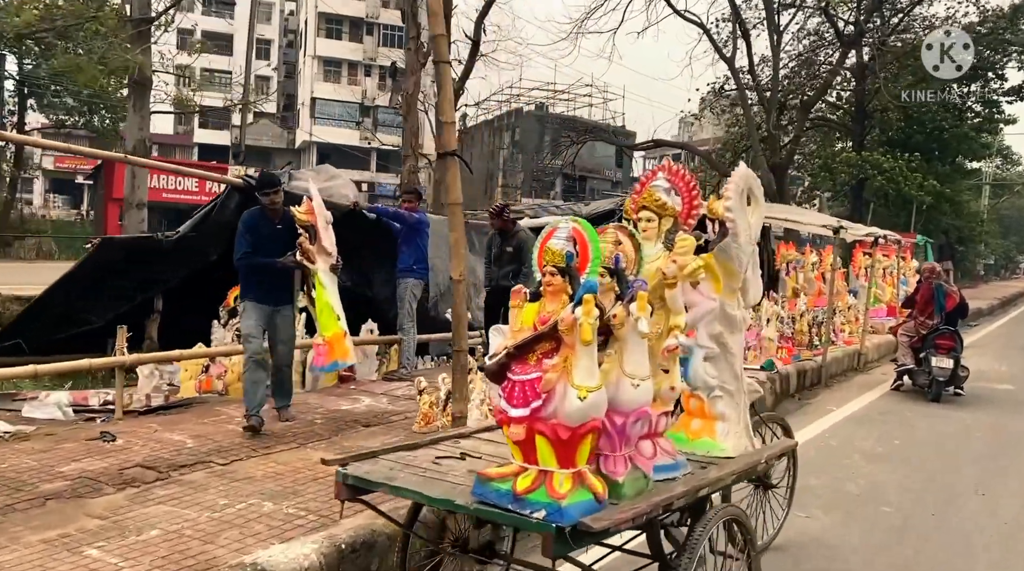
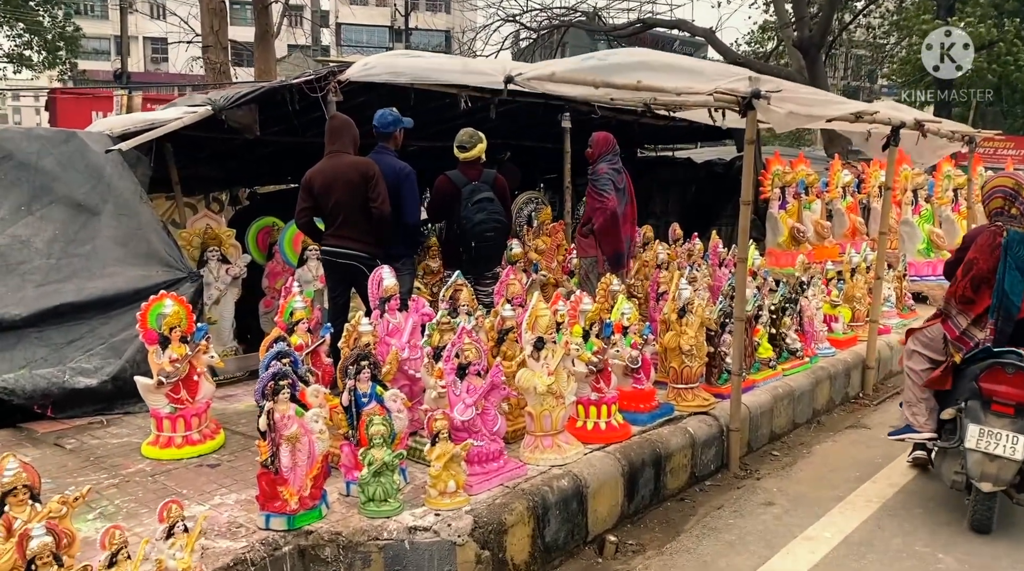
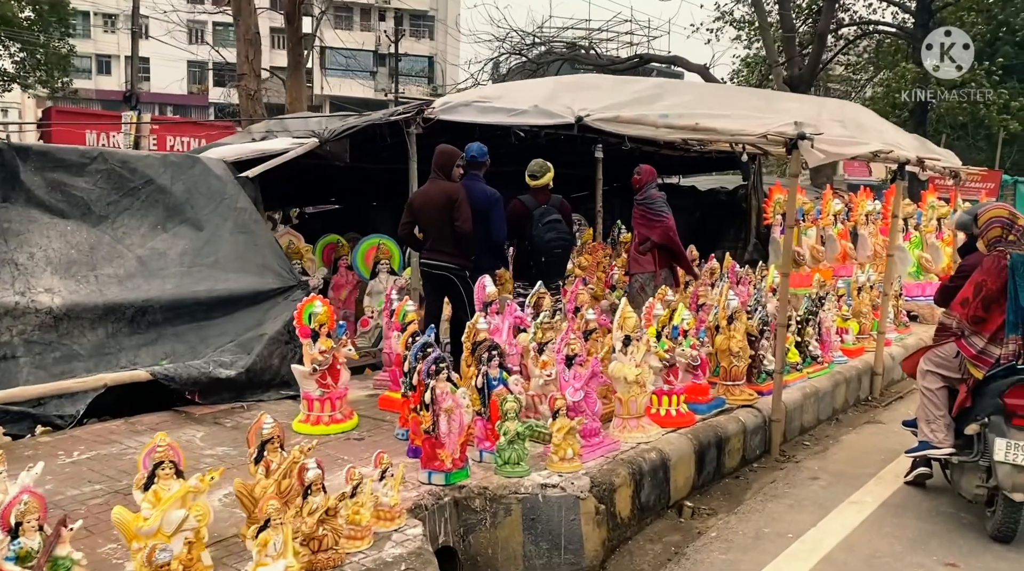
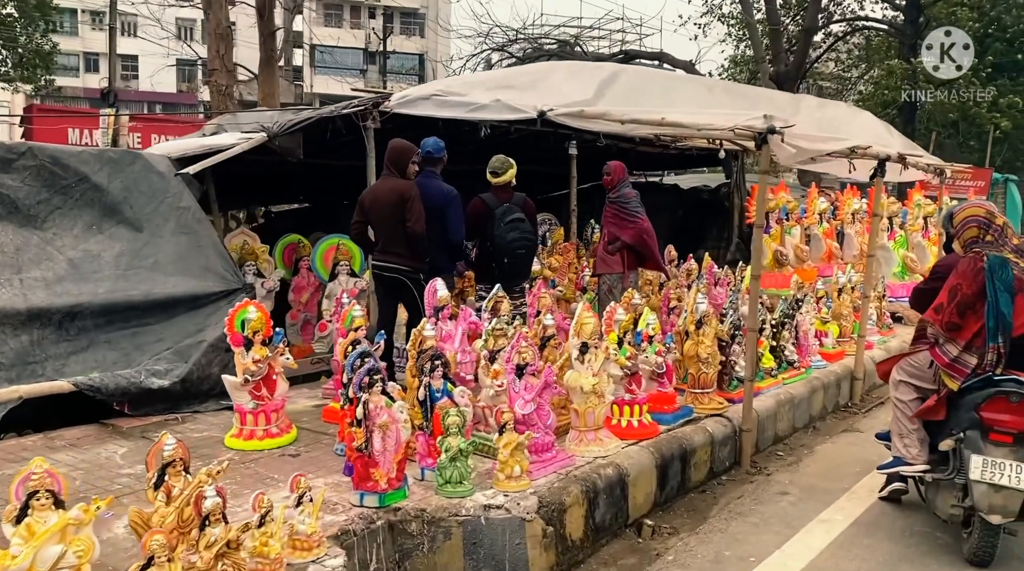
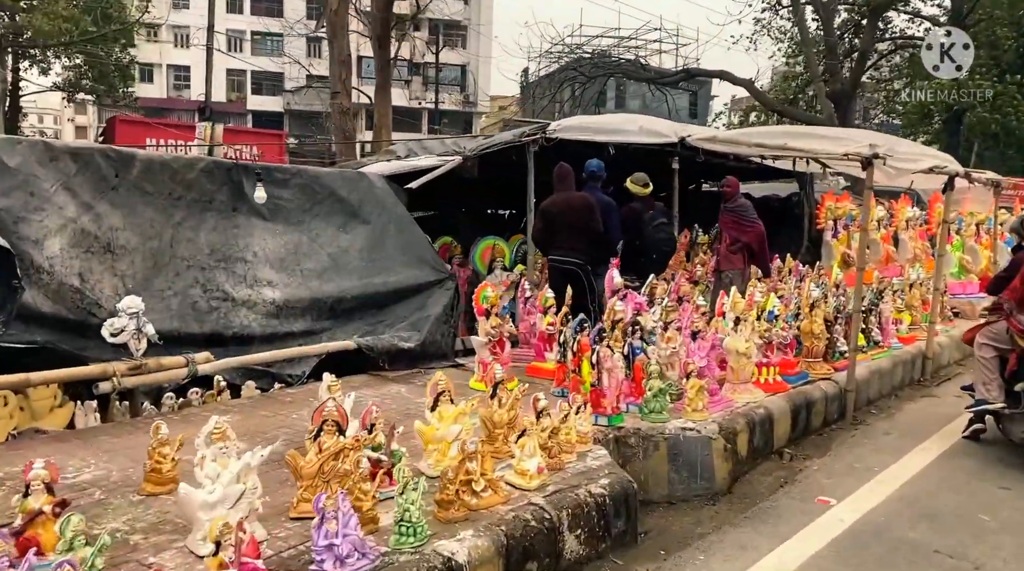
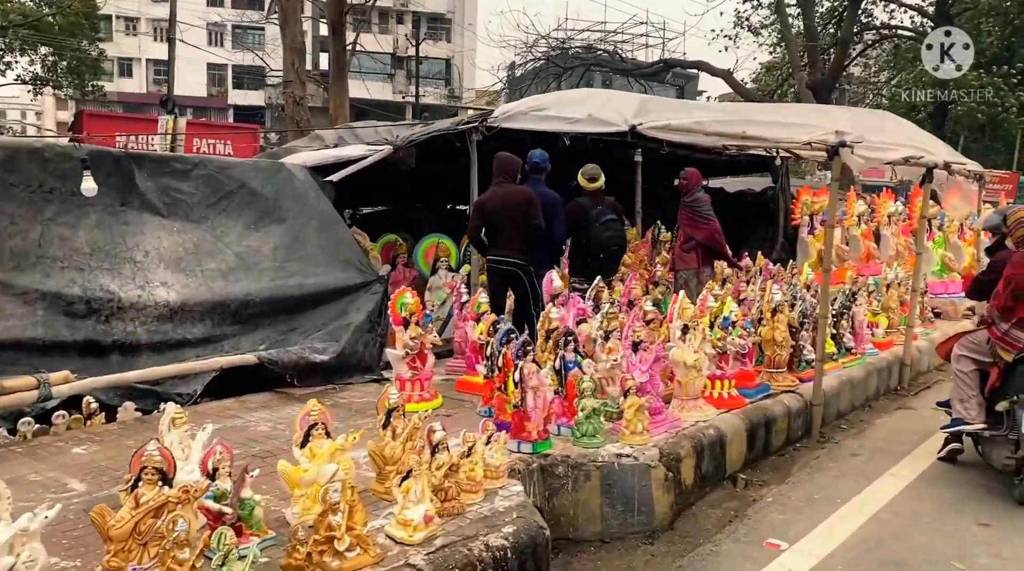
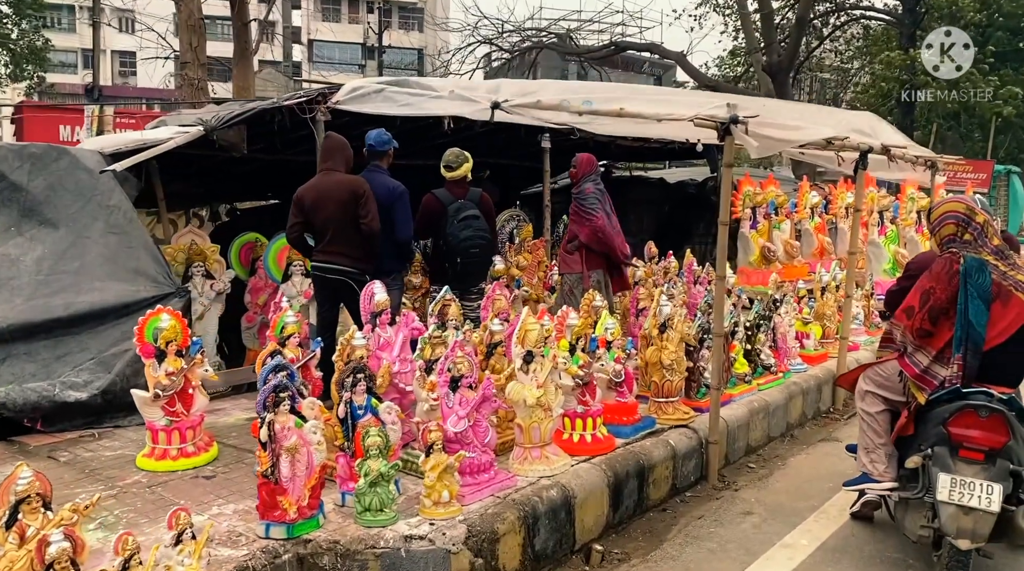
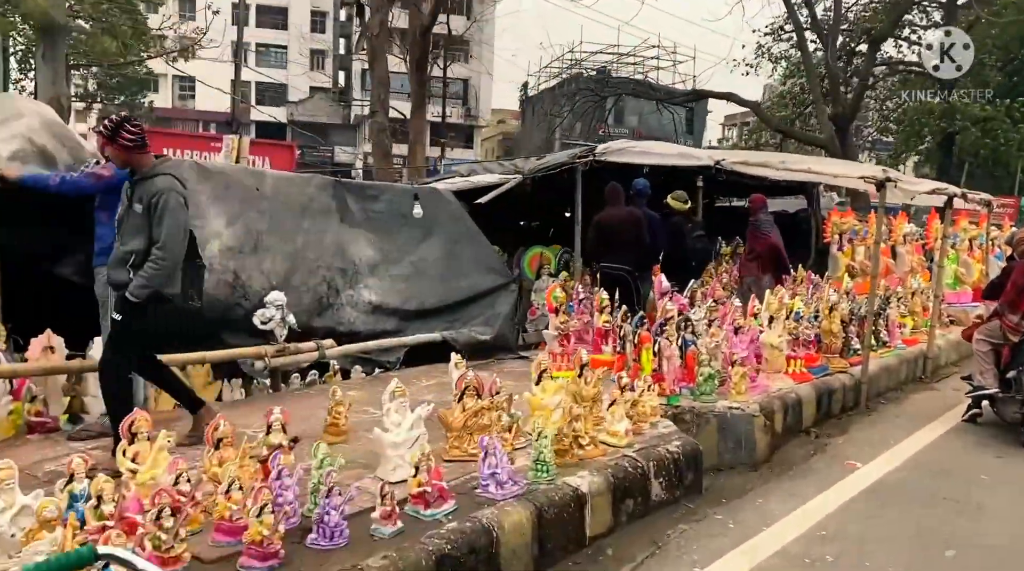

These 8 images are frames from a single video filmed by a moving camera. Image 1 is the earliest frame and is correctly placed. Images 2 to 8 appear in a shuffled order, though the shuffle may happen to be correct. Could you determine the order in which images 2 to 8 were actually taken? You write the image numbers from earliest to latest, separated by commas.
8, 5, 6, 3, 4, 7, 2
